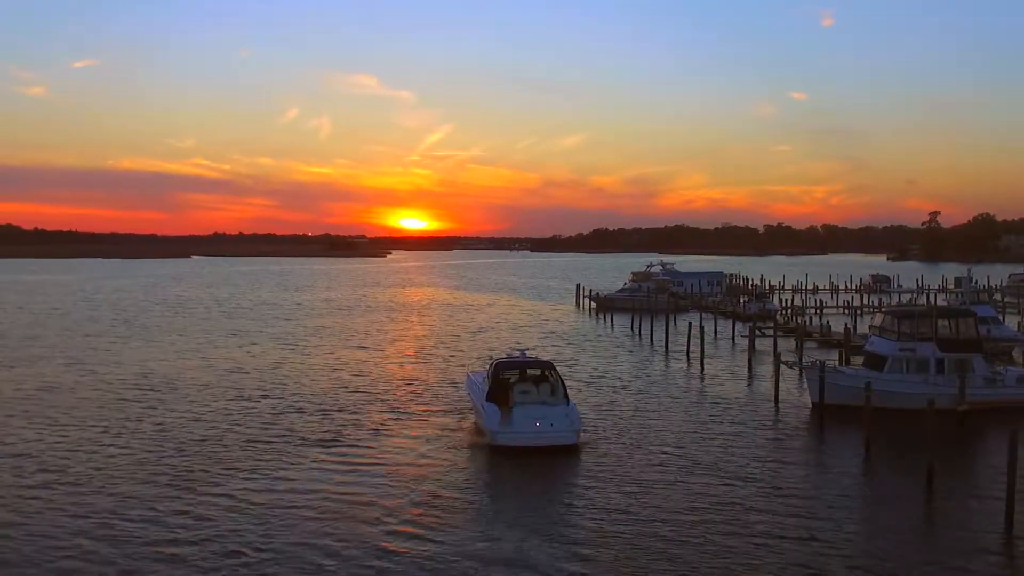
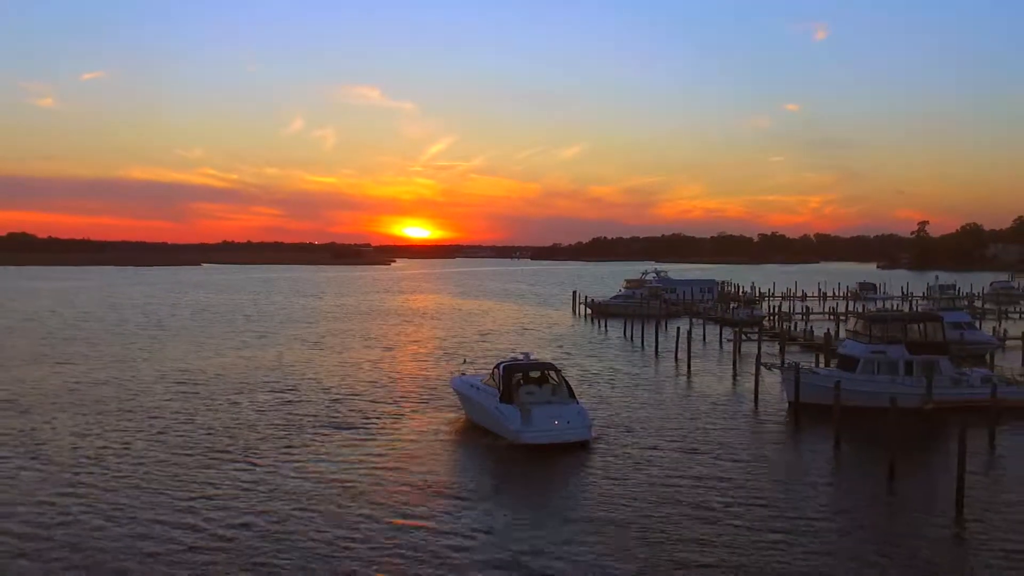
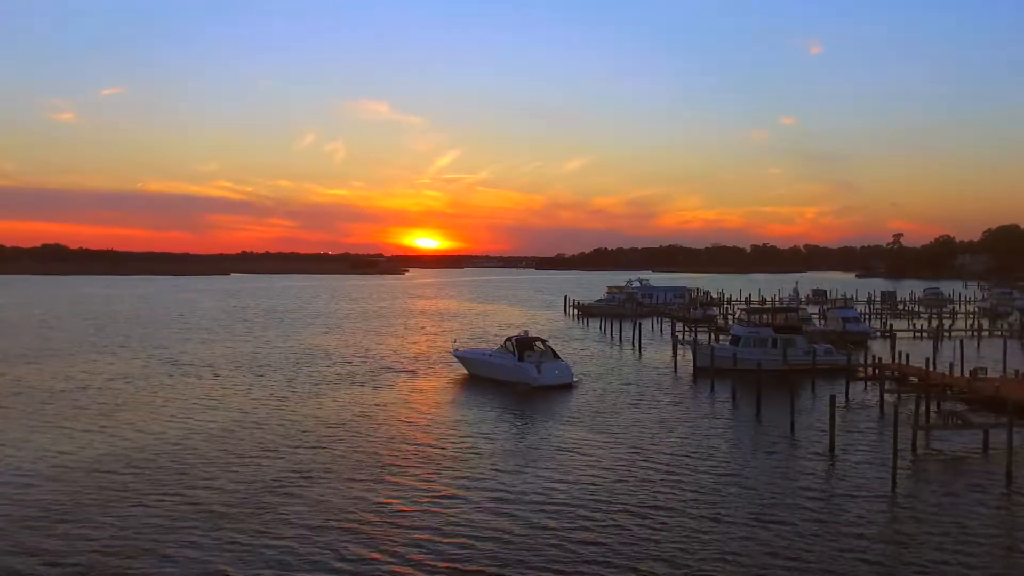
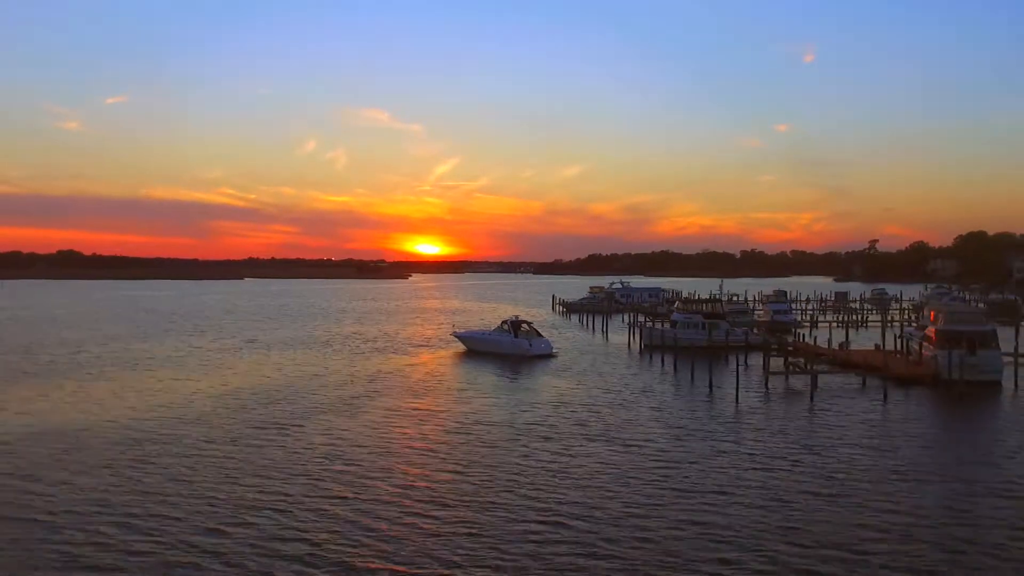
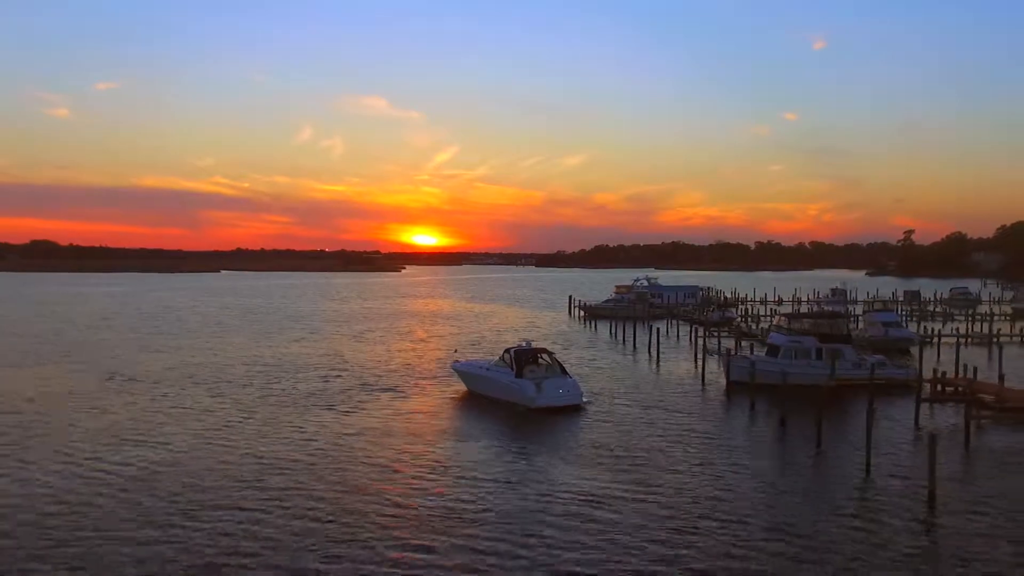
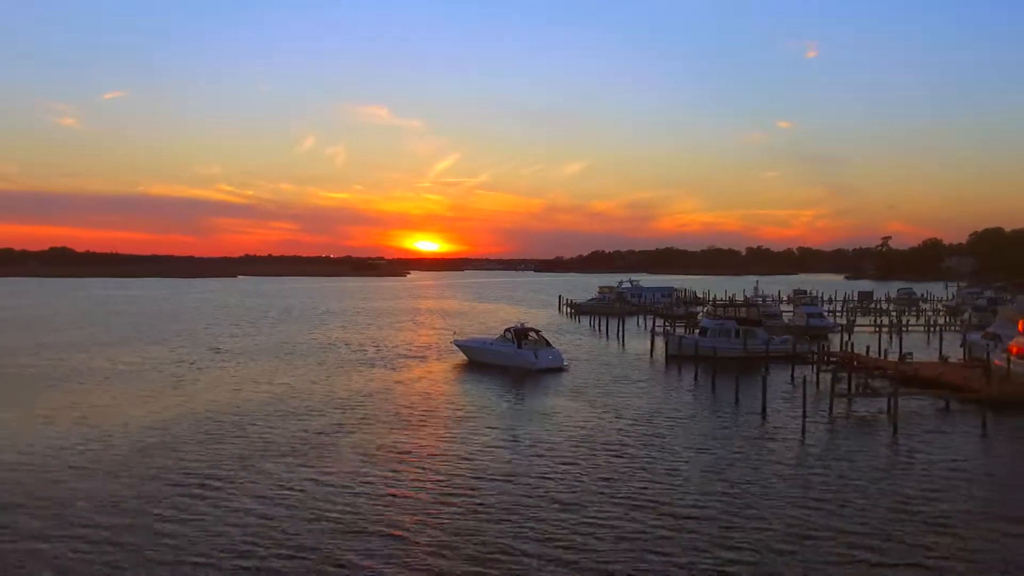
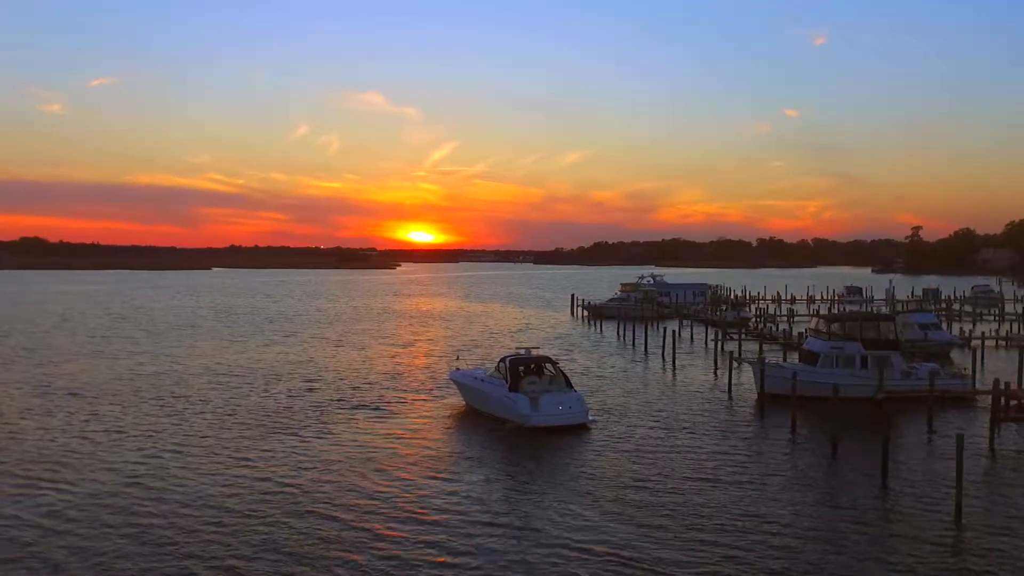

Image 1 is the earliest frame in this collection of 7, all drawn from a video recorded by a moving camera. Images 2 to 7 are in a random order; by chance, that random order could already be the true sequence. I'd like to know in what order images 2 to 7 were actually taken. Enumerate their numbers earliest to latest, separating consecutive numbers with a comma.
2, 7, 5, 3, 6, 4
